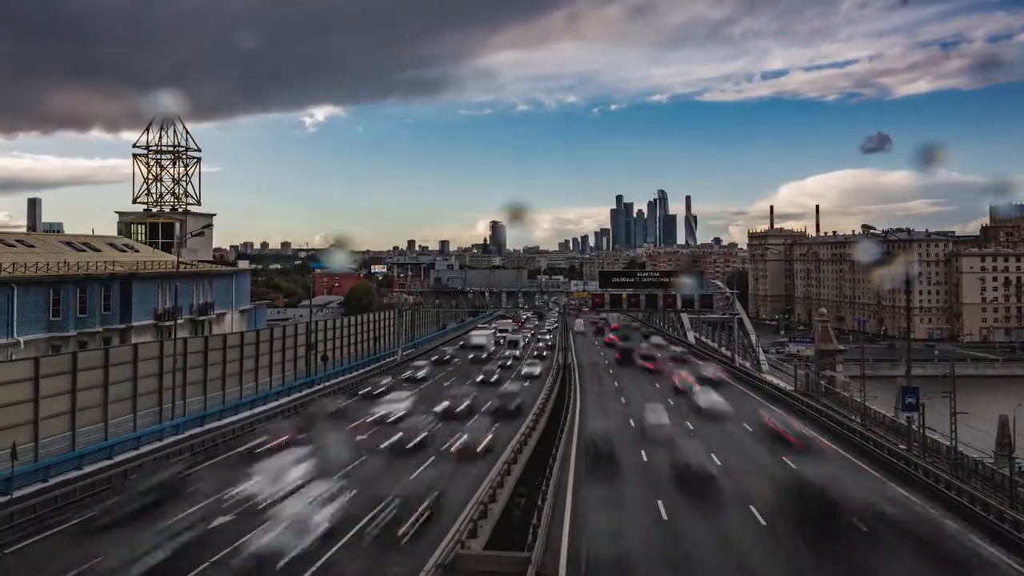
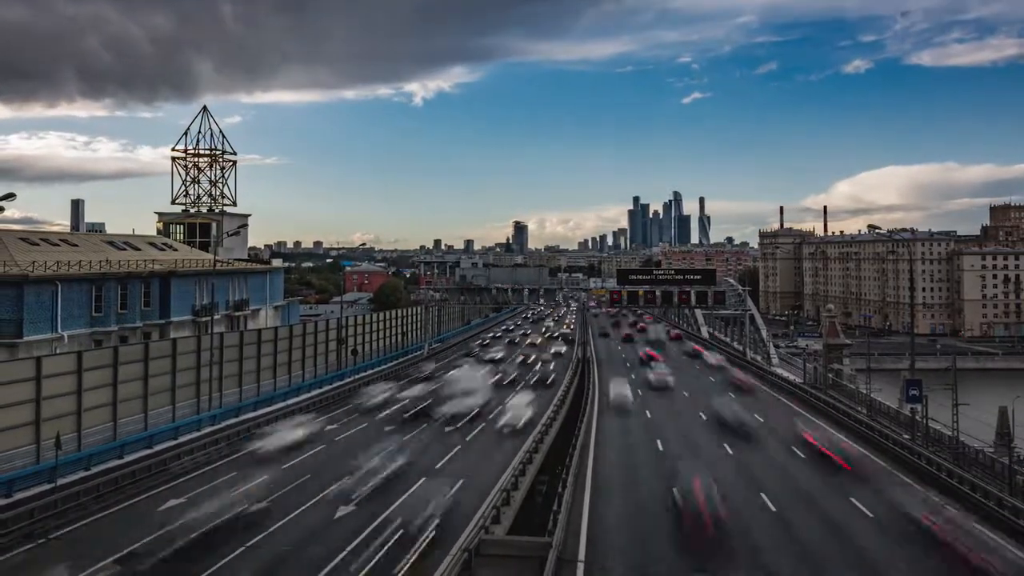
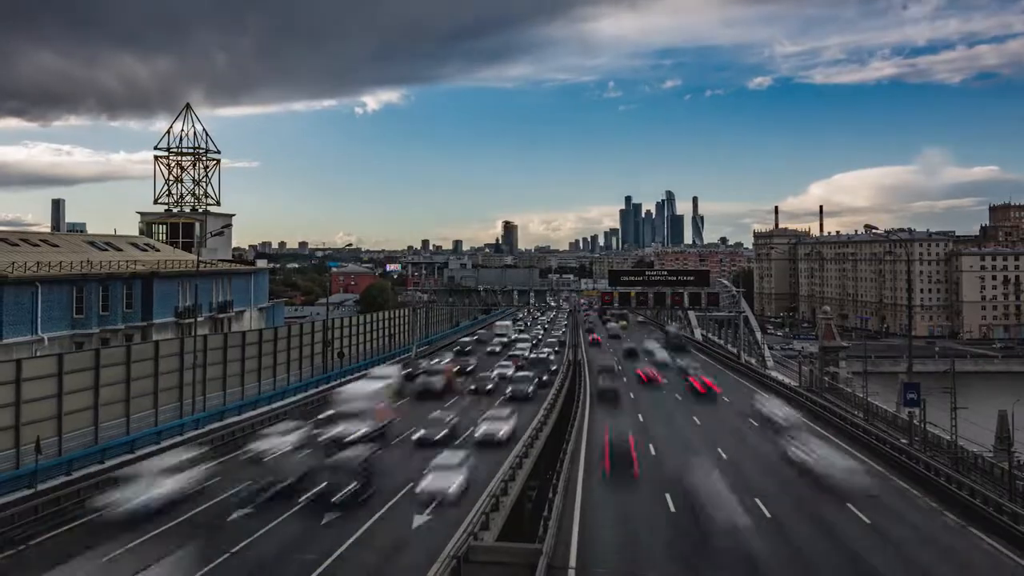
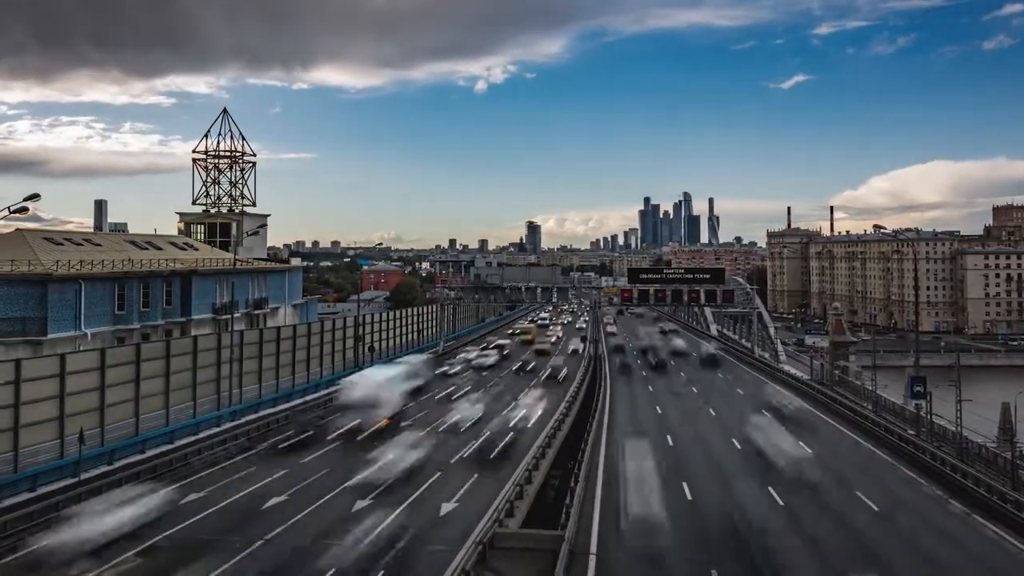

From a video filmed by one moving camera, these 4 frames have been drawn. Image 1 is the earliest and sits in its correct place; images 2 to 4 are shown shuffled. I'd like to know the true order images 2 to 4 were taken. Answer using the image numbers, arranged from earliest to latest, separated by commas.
3, 2, 4
